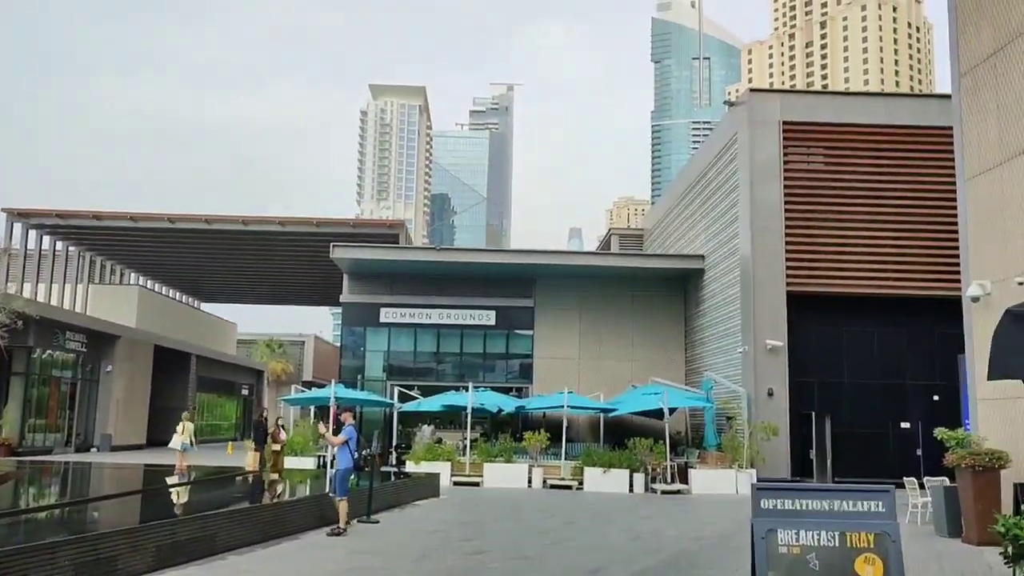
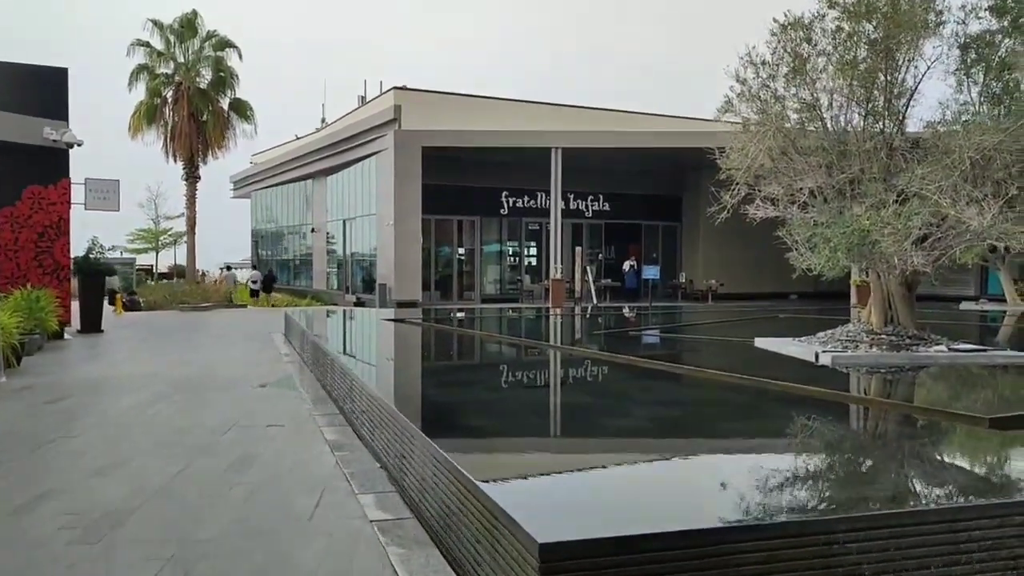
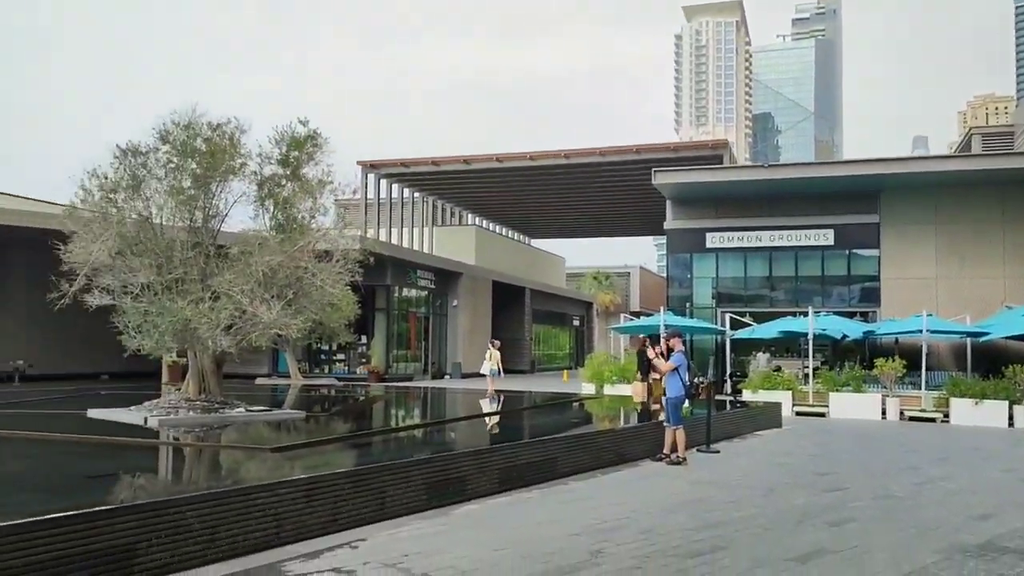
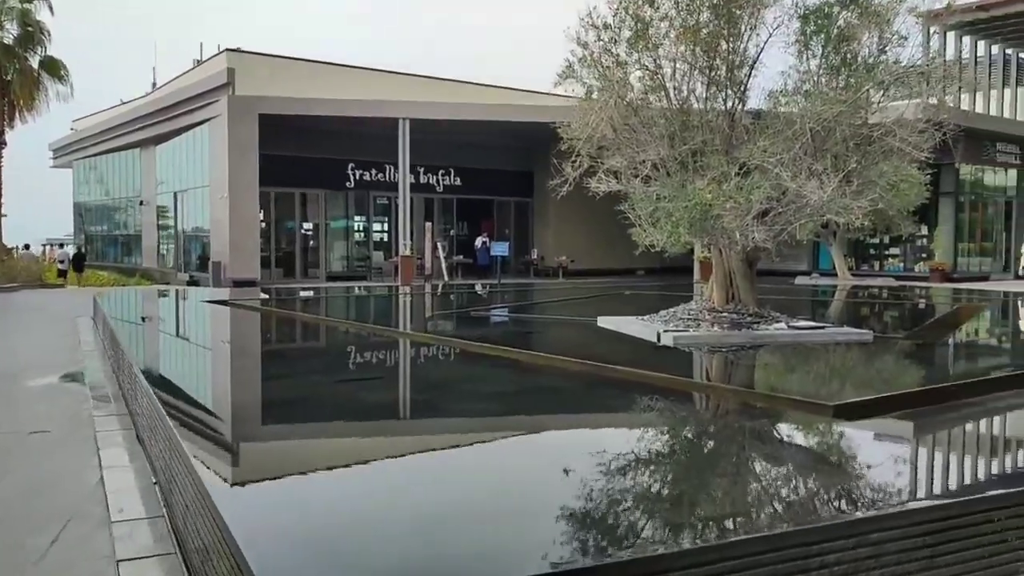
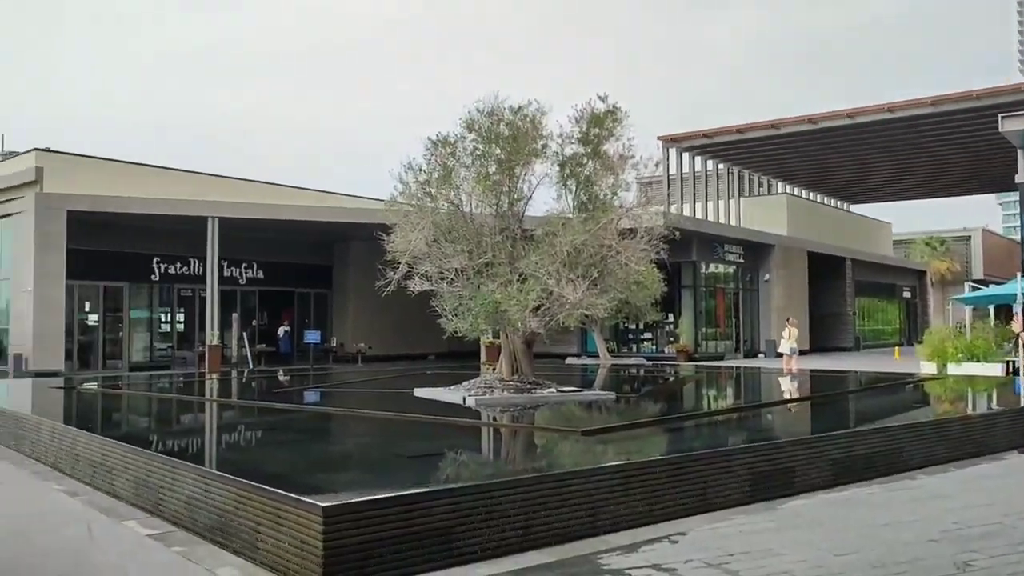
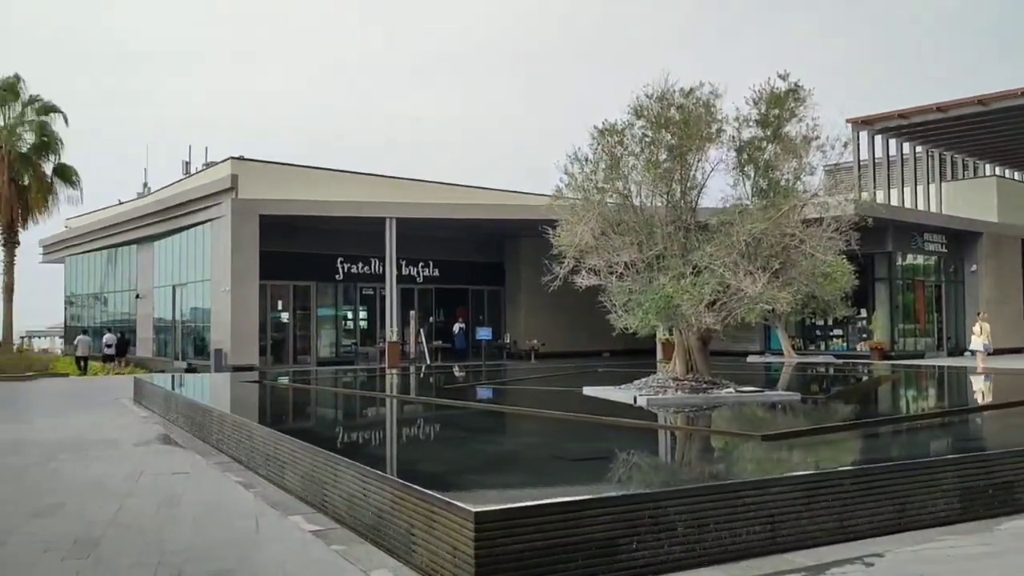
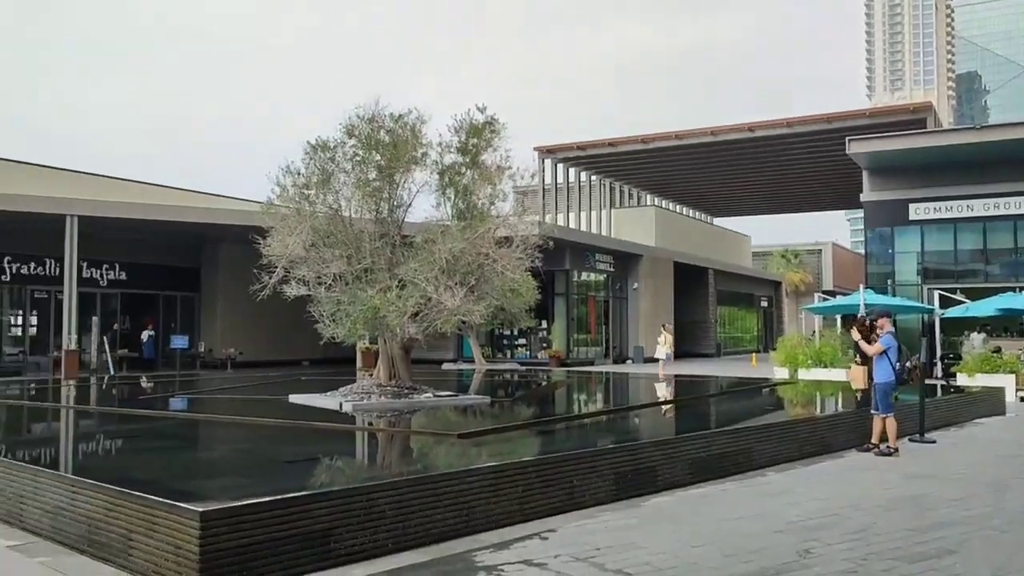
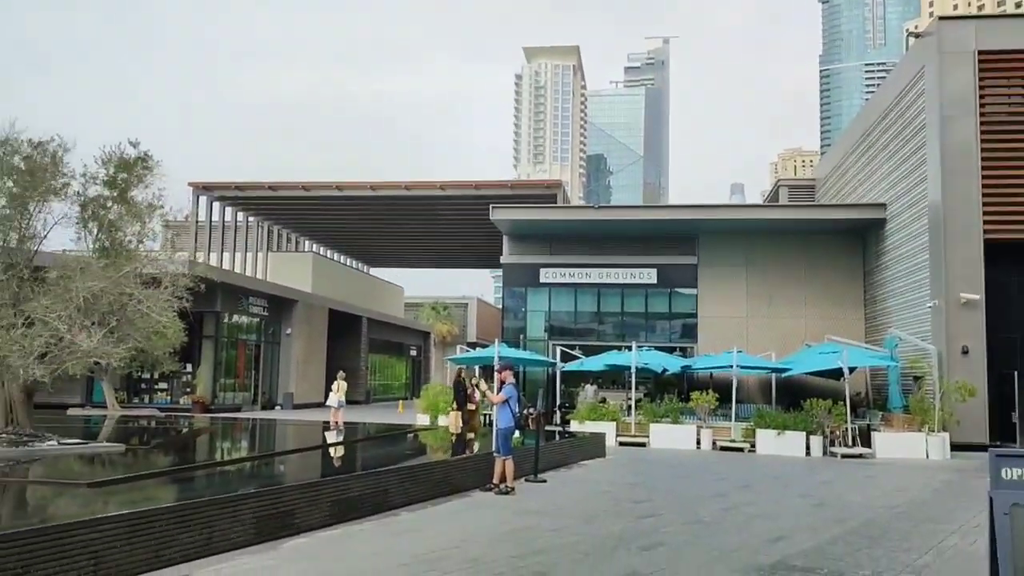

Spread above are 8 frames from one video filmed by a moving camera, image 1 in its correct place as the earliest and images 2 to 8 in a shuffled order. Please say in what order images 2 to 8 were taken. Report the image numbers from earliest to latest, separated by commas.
8, 3, 7, 5, 6, 2, 4
